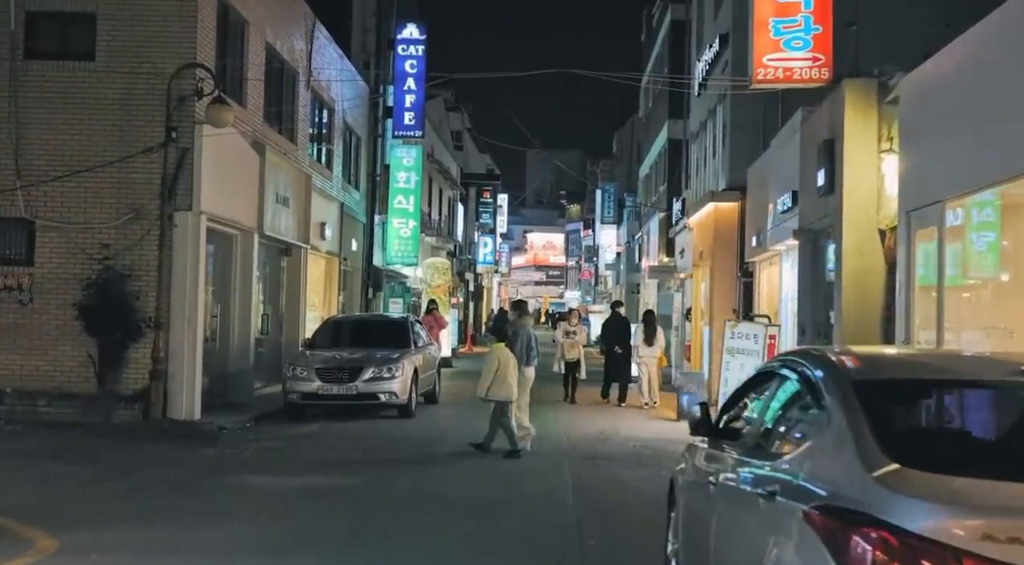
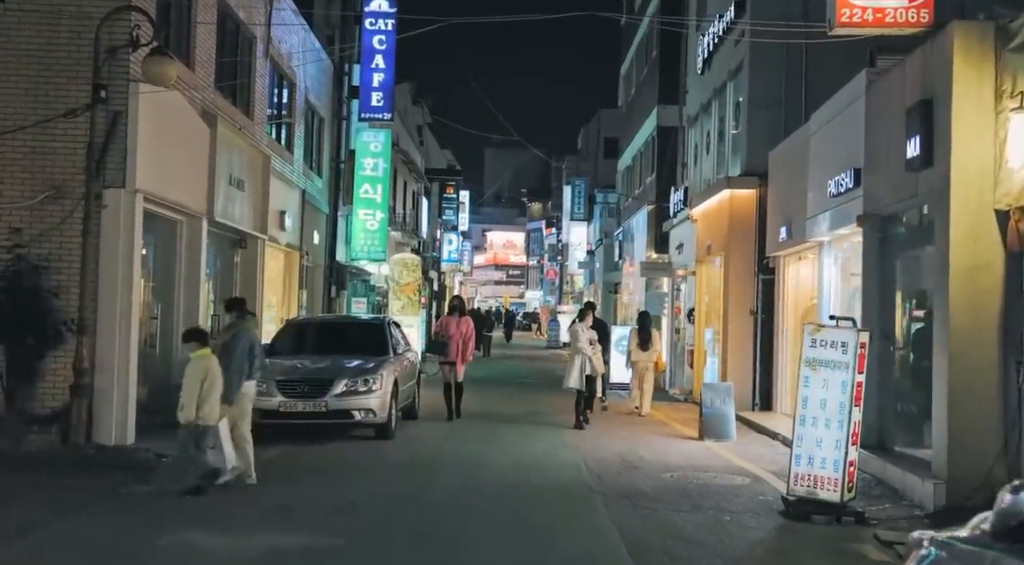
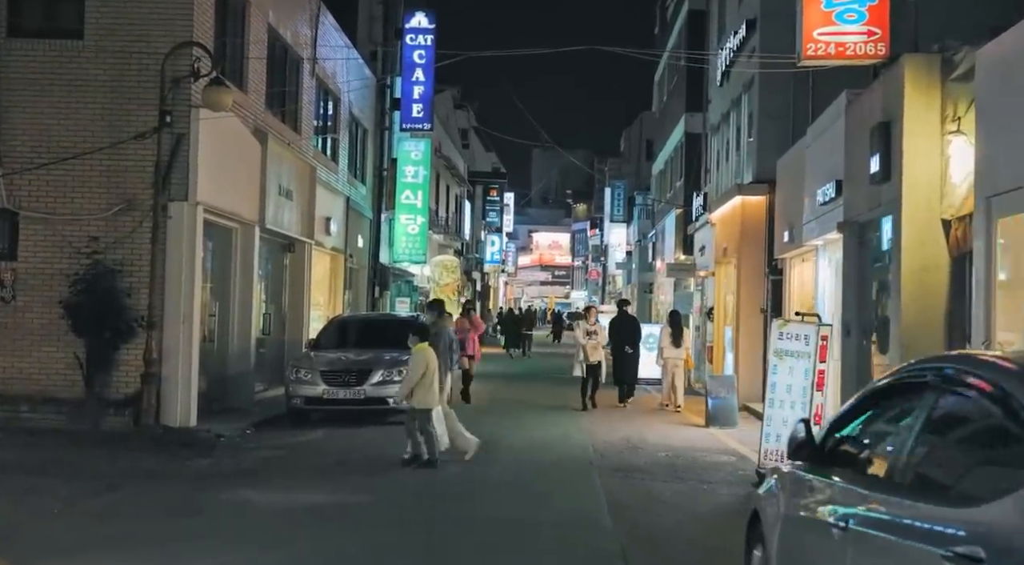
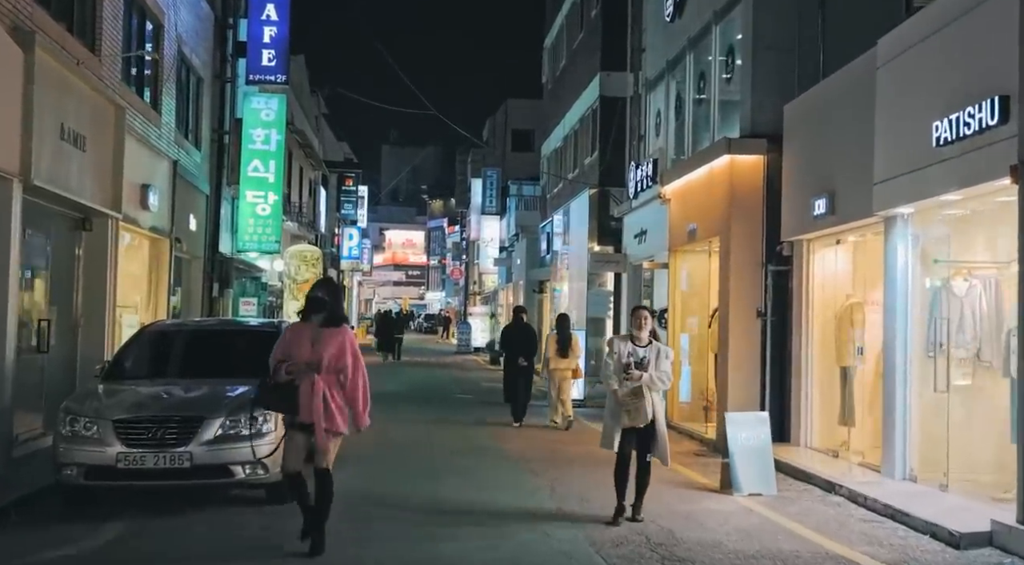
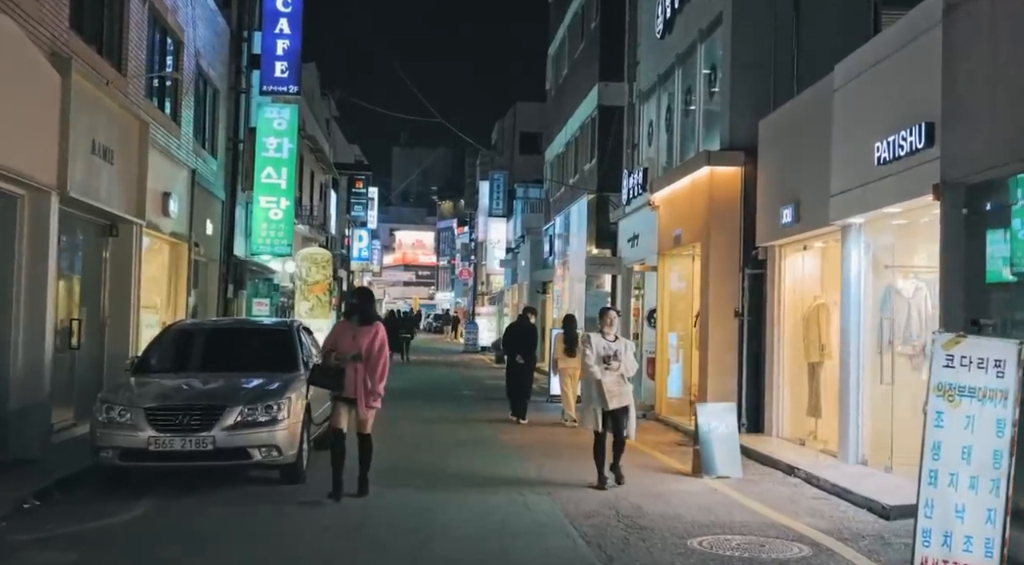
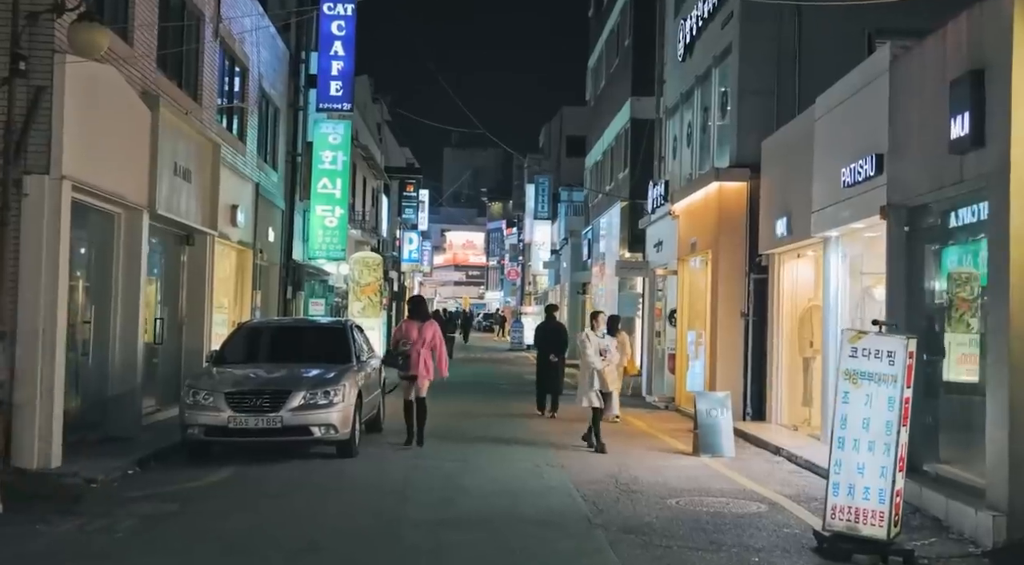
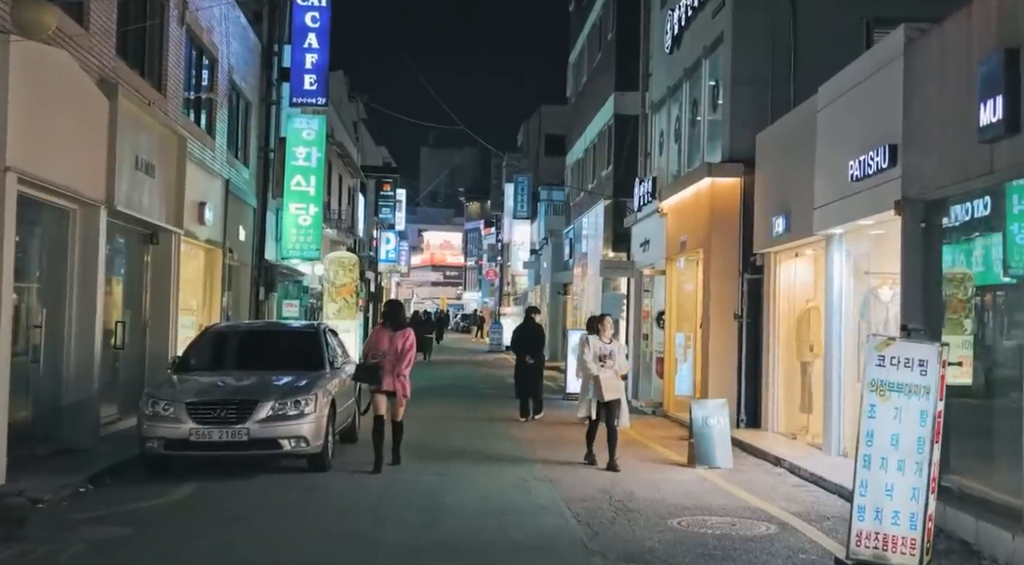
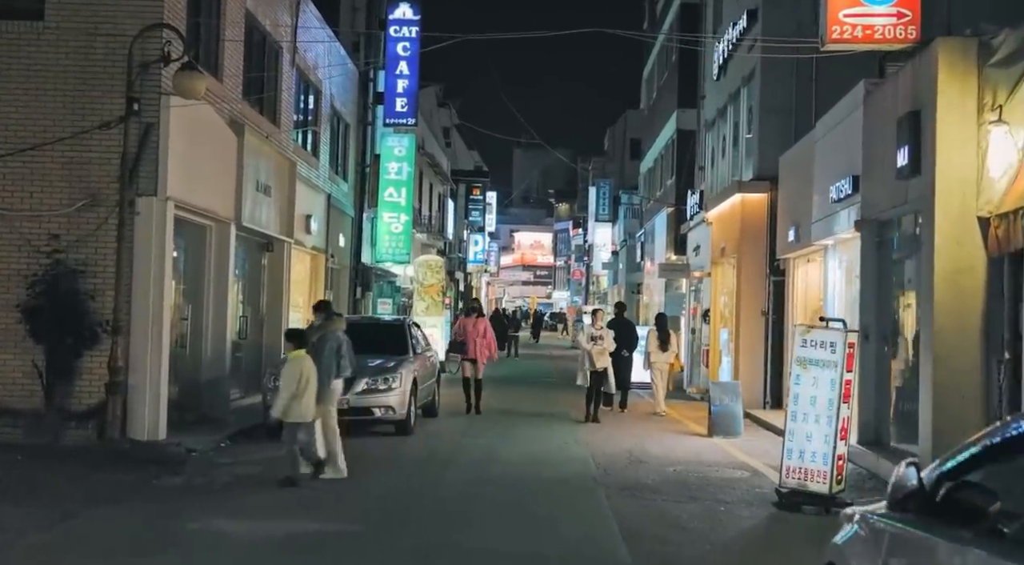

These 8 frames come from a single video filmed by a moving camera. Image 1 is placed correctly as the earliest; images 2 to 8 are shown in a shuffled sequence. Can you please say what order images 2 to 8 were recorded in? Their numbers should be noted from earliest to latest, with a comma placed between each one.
3, 8, 2, 6, 7, 5, 4
